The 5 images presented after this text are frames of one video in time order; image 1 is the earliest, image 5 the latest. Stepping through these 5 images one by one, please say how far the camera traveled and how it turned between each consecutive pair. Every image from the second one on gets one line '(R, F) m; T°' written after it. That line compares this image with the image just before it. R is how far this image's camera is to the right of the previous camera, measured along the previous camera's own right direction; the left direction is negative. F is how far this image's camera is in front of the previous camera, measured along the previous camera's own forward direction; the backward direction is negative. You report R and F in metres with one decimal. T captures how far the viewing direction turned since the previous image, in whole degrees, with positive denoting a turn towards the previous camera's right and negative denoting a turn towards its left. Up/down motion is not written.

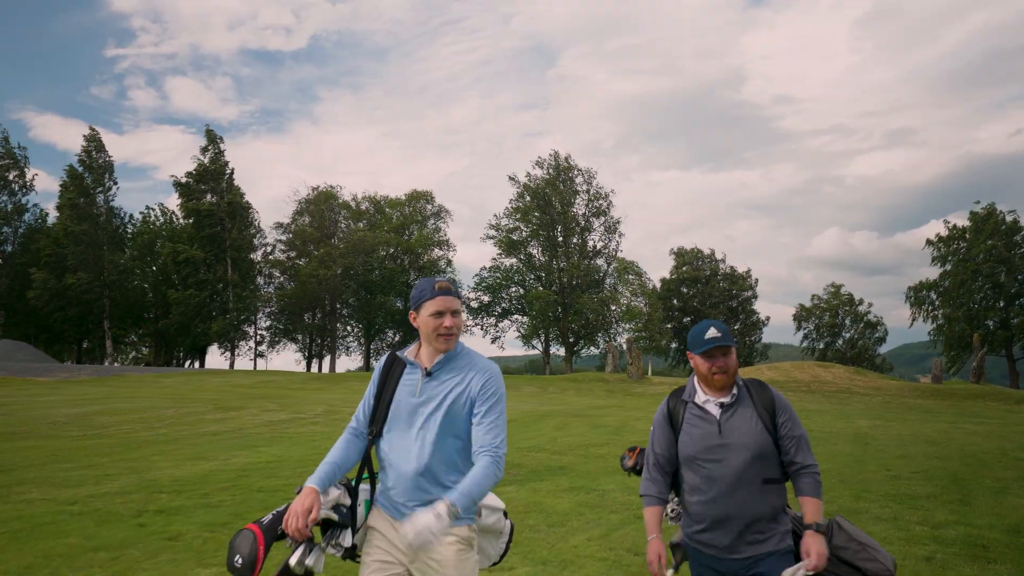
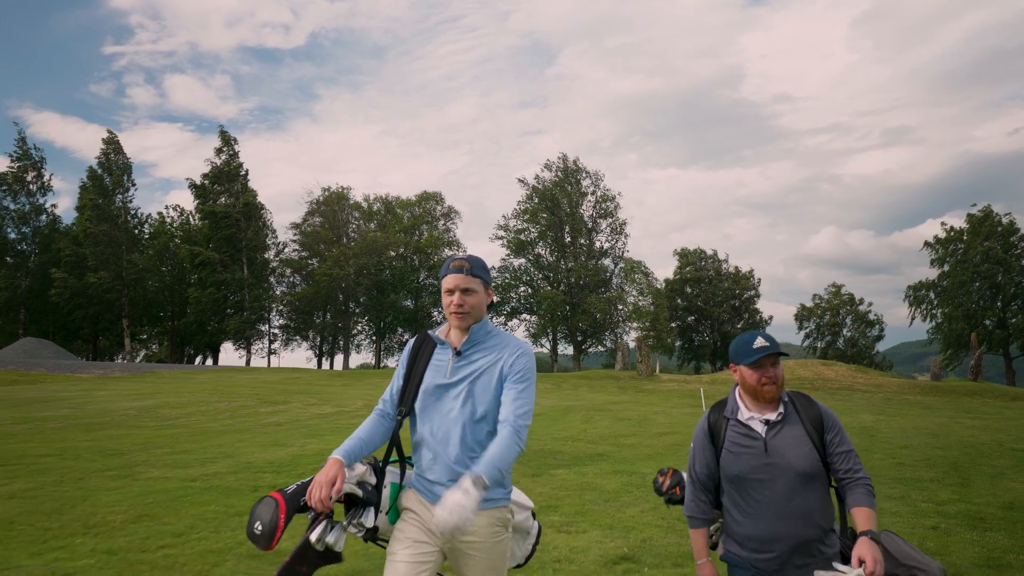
(-1.0, -1.4) m; 0°
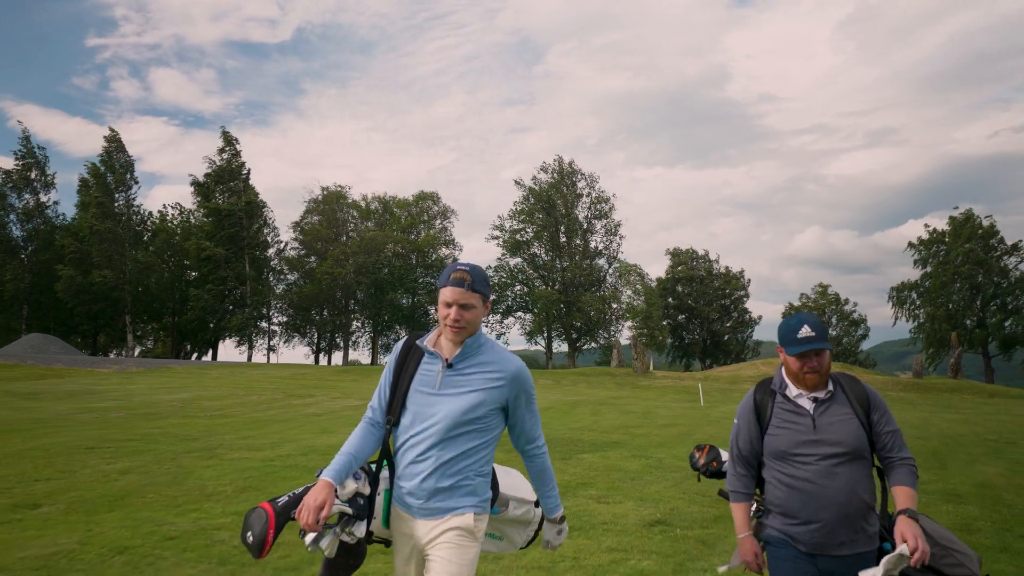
(-0.9, -1.4) m; +1°
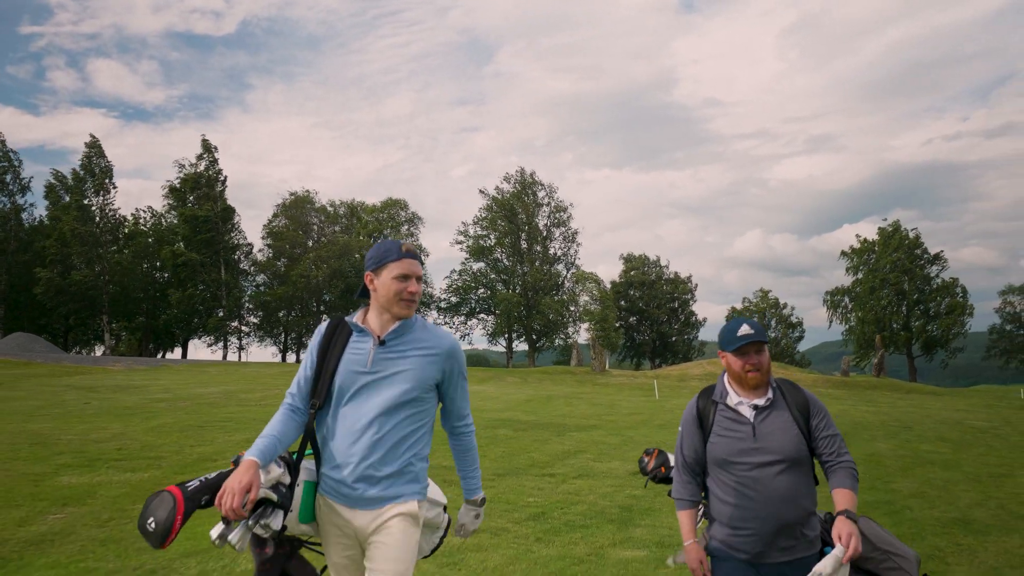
(-1.5, -3.9) m; +4°
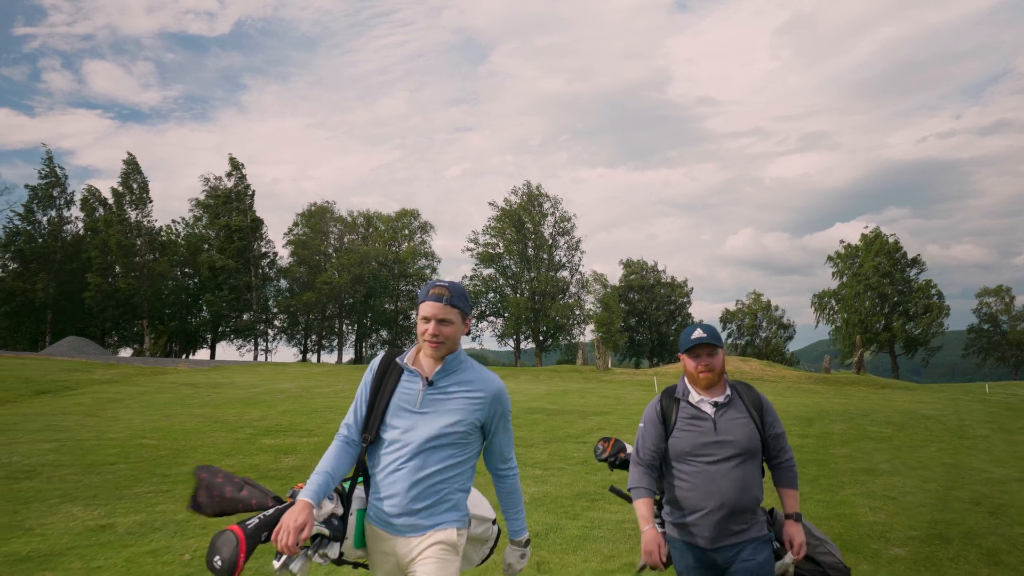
(-1.3, -5.1) m; 0°
